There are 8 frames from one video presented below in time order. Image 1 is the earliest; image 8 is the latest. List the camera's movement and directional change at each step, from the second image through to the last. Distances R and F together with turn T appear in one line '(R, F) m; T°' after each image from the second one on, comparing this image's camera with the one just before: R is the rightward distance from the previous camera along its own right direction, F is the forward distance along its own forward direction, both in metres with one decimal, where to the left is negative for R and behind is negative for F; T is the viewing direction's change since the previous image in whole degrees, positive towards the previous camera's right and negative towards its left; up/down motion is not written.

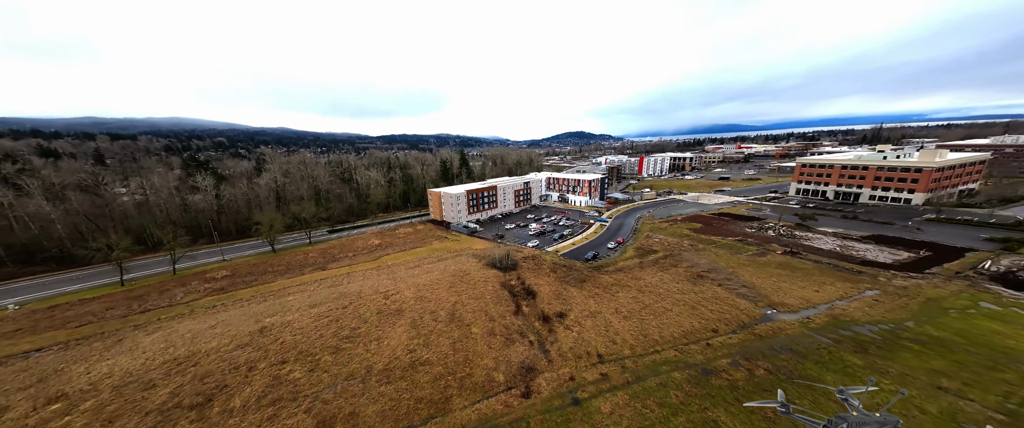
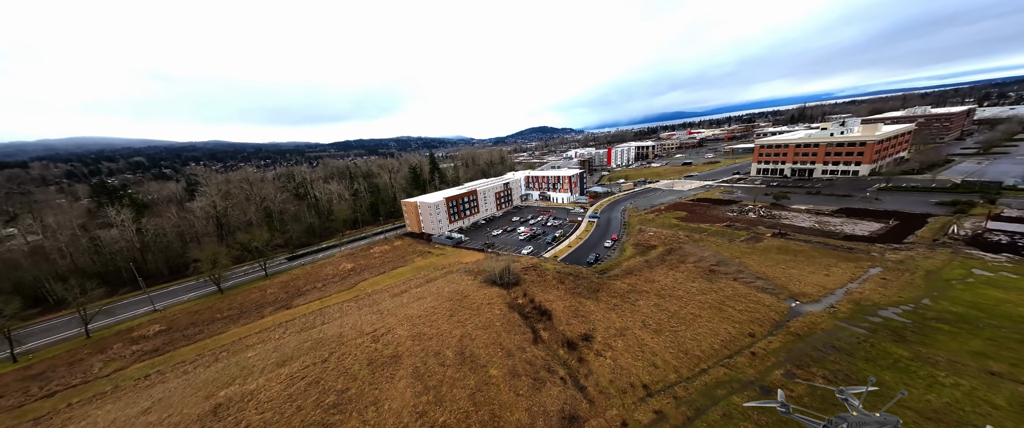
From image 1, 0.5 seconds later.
(-2.6, +3.4) m; +6°
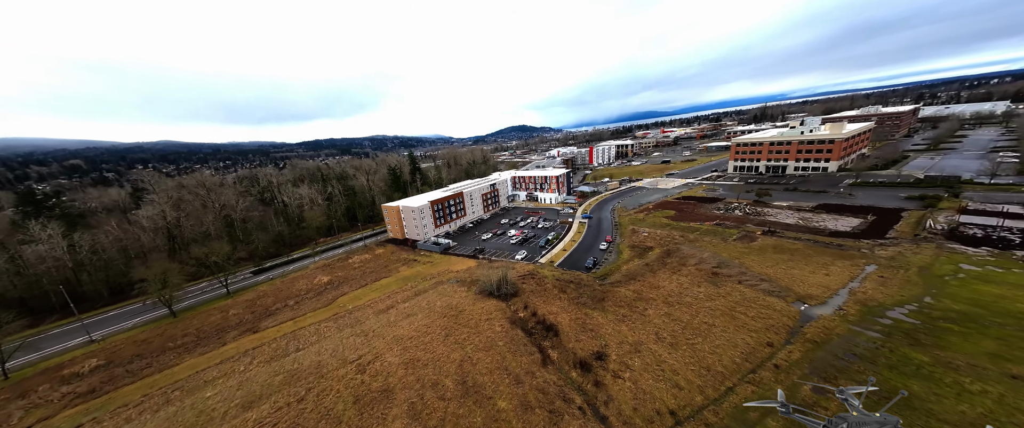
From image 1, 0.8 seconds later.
(-1.5, +2.1) m; +4°
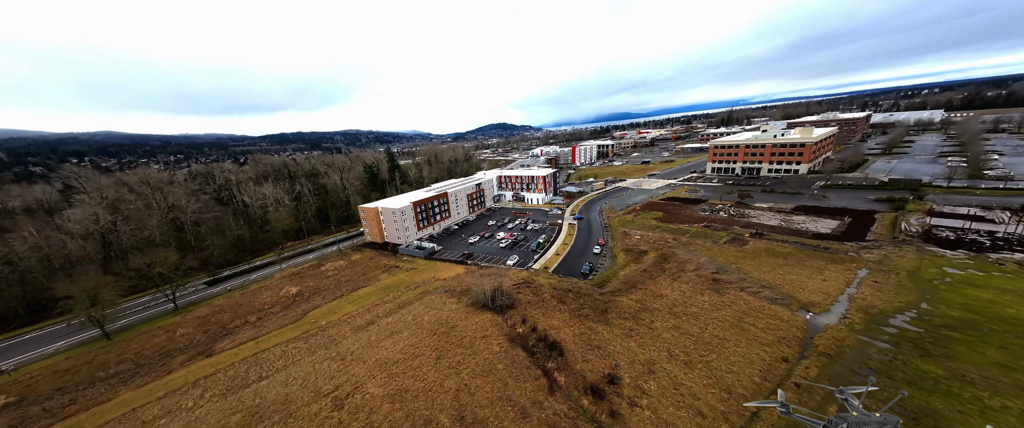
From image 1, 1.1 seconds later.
(-1.4, +2.2) m; +4°
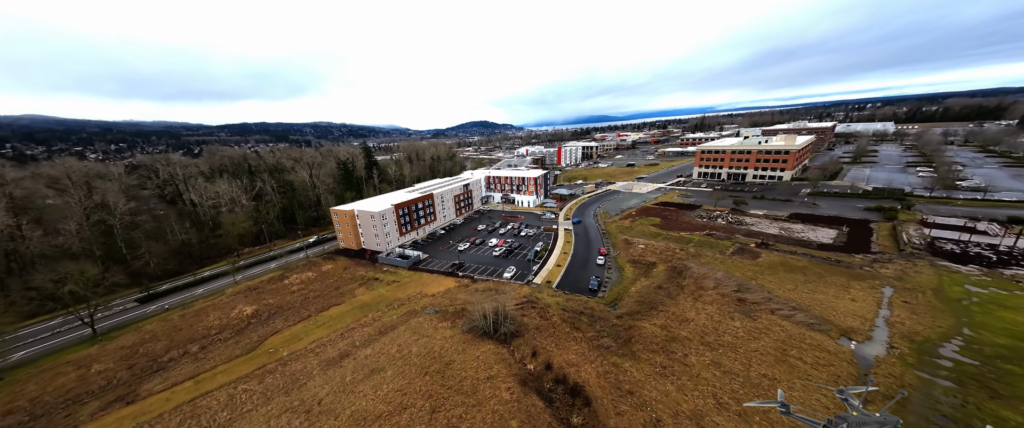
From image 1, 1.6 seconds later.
(-2.2, +4.0) m; +4°
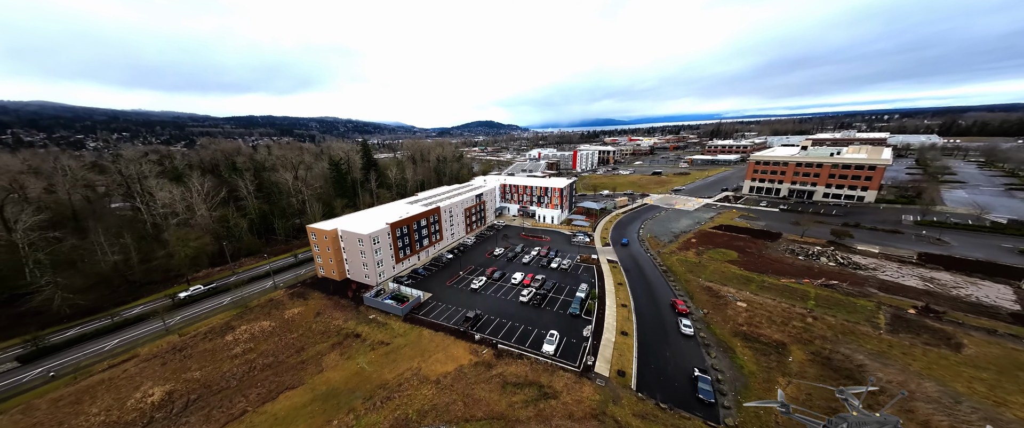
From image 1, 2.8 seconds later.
(-3.7, +11.4) m; -1°
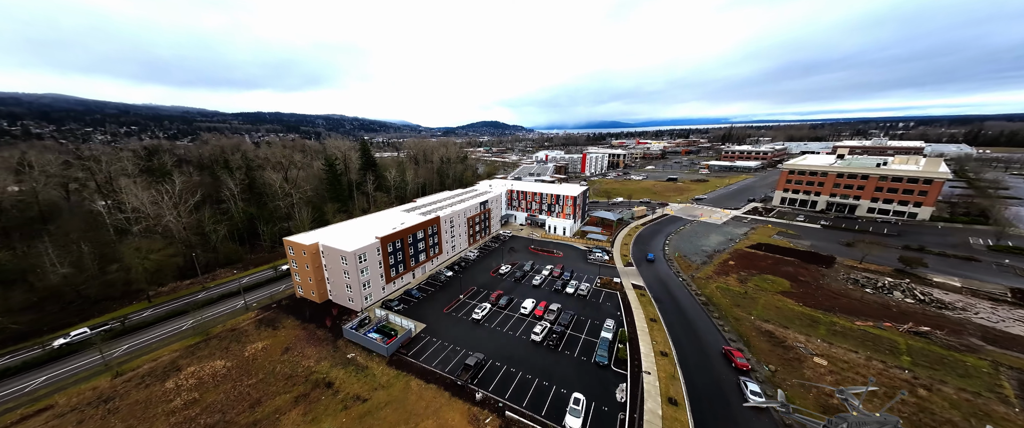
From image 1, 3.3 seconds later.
(-0.8, +5.4) m; -1°
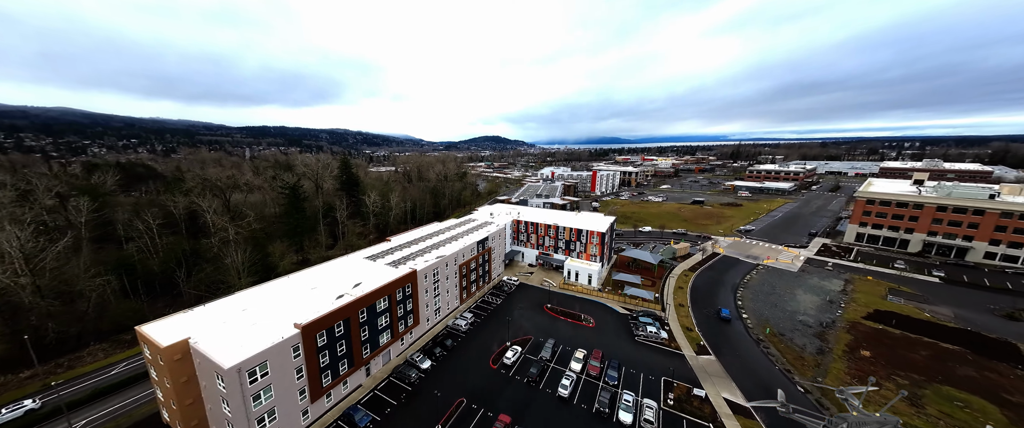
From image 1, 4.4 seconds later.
(-1.0, +12.6) m; 0°
